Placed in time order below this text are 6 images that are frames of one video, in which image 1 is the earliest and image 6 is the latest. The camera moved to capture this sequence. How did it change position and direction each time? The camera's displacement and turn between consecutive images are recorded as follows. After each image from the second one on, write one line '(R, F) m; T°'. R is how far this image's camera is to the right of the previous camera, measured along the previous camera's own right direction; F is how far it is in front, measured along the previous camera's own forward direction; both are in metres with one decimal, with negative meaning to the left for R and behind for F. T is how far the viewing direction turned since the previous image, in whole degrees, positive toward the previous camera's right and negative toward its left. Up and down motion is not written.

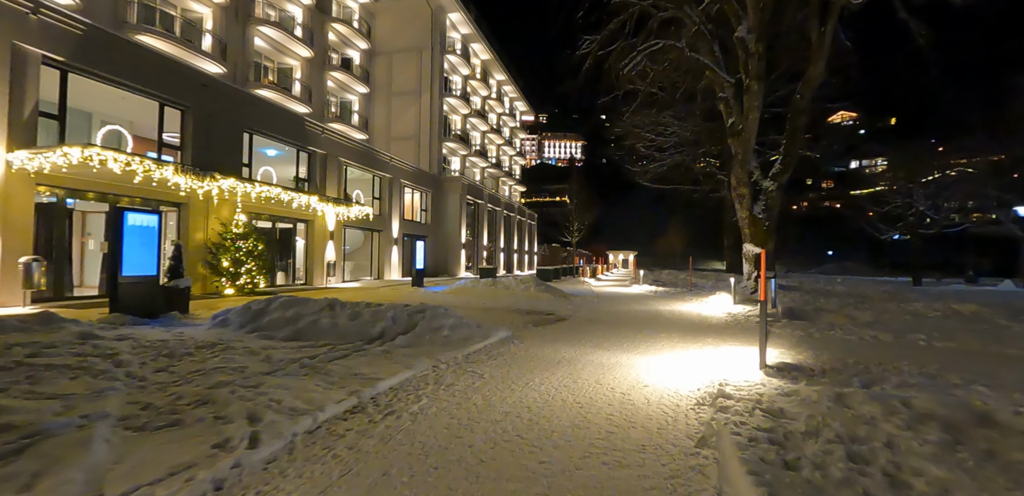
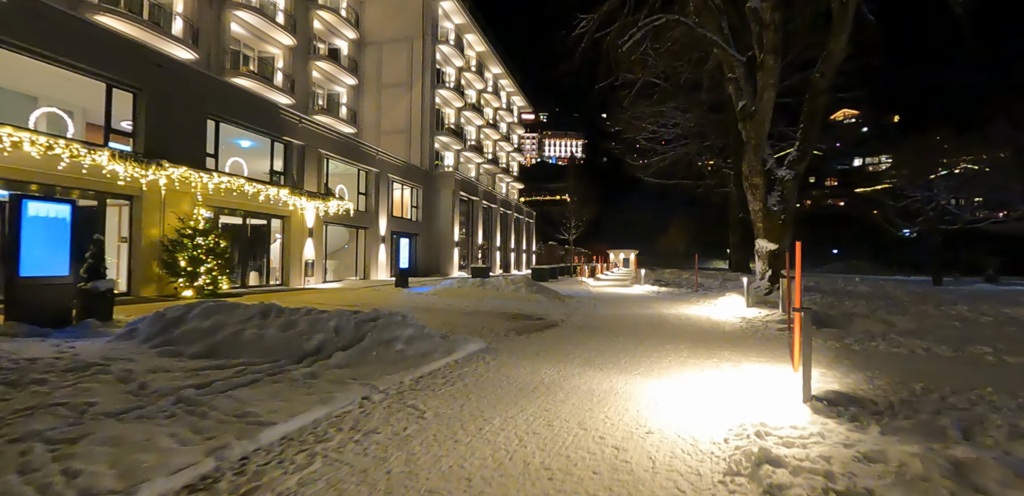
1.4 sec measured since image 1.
(+0.4, +1.7) m; 0°
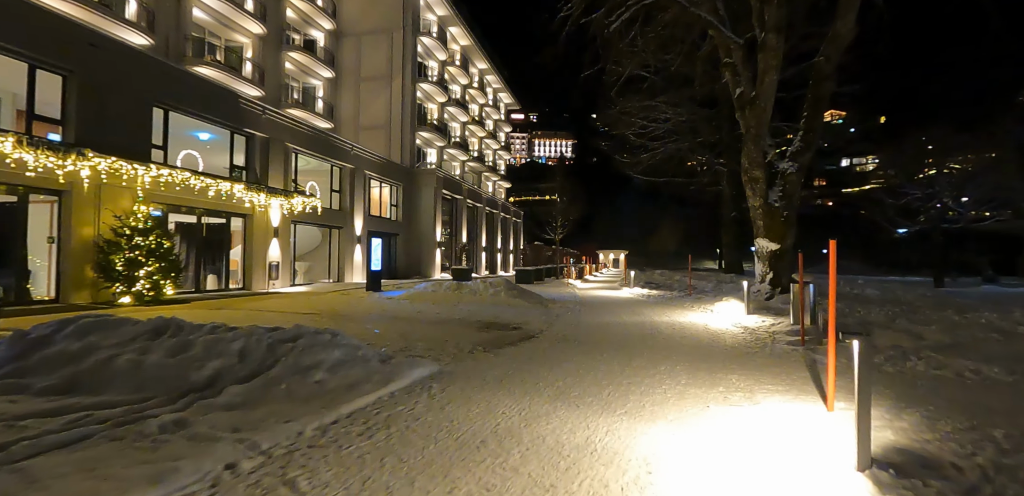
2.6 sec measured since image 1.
(+0.4, +1.5) m; +1°
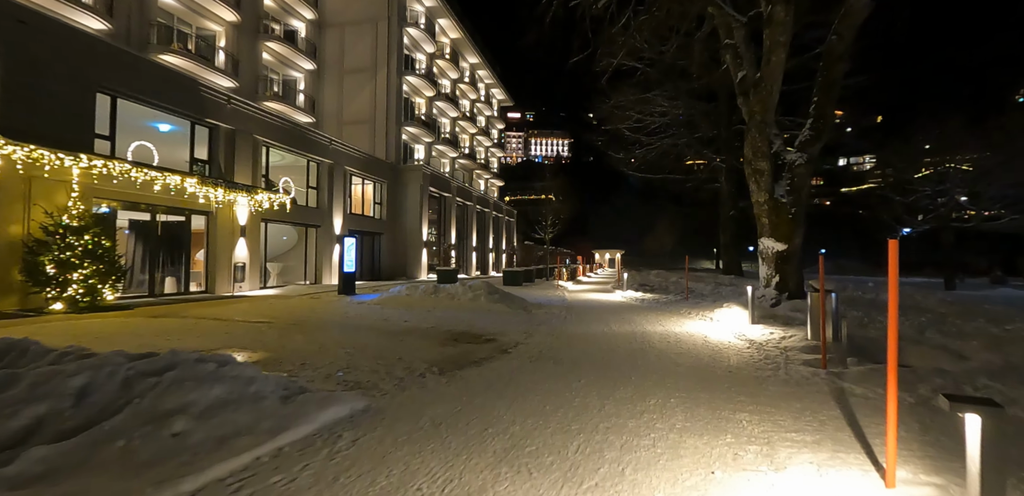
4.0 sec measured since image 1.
(+0.5, +1.4) m; 0°
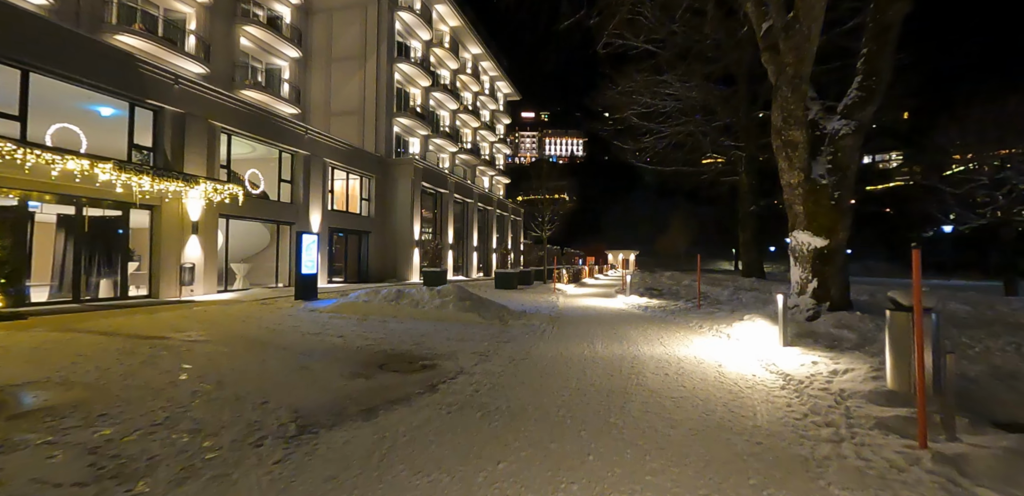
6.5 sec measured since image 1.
(+1.1, +2.6) m; -2°
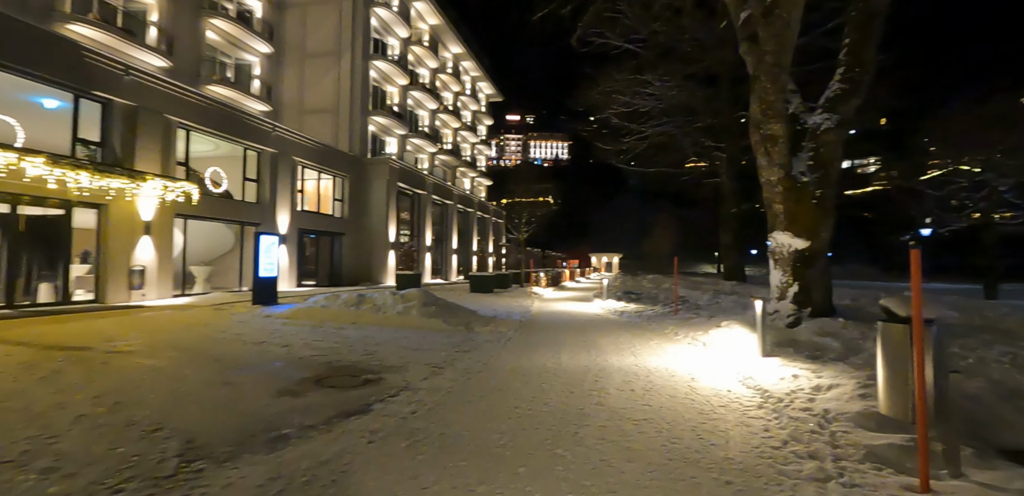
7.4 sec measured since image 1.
(+0.4, +0.7) m; +2°
